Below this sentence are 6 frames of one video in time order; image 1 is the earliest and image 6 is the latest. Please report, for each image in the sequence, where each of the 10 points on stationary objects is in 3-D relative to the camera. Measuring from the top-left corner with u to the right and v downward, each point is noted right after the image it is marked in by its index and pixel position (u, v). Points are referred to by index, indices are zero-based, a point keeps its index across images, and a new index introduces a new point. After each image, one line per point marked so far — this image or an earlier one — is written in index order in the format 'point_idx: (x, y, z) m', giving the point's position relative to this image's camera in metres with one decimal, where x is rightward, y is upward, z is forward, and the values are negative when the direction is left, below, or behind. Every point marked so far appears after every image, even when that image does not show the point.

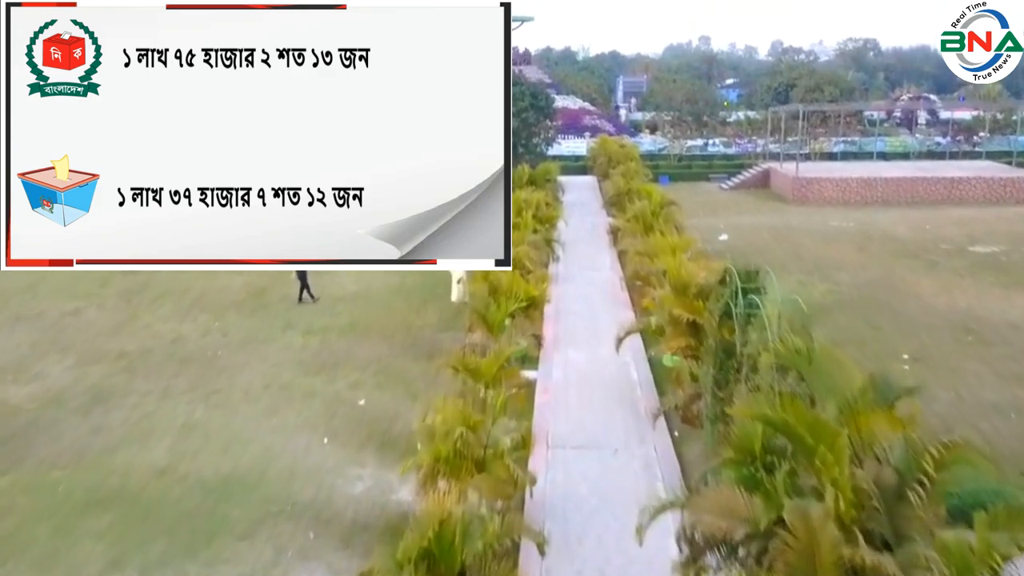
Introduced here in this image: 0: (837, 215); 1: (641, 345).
0: (+7.1, +1.6, +19.1) m
1: (+1.4, -0.6, +9.2) m
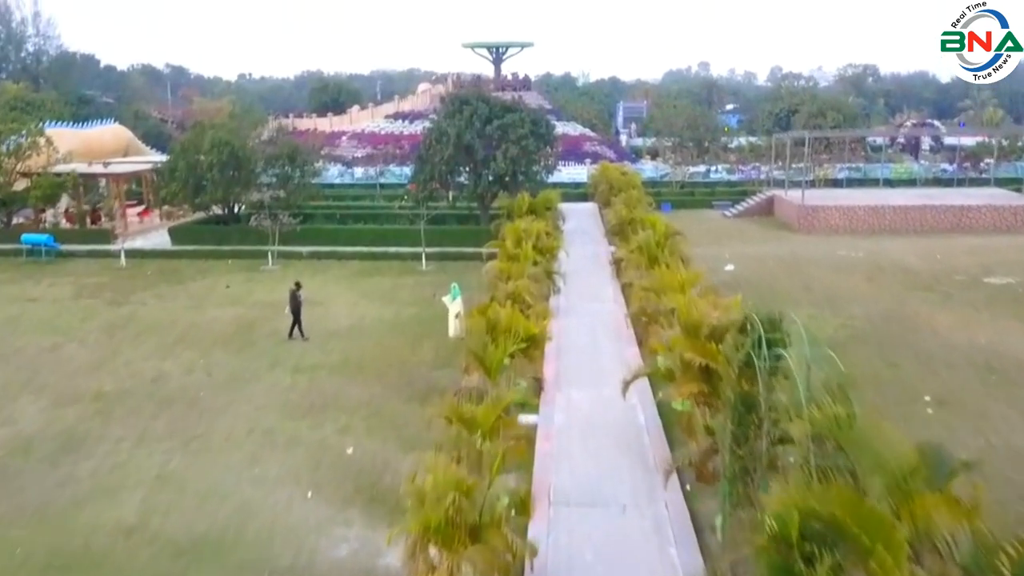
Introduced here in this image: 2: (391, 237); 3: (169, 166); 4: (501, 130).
0: (+7.1, +0.9, +18.6) m
1: (+1.4, -1.0, +8.7) m
2: (-2.5, +1.1, +18.4) m
3: (-7.2, +2.6, +18.5) m
4: (-0.2, +3.2, +18.0) m
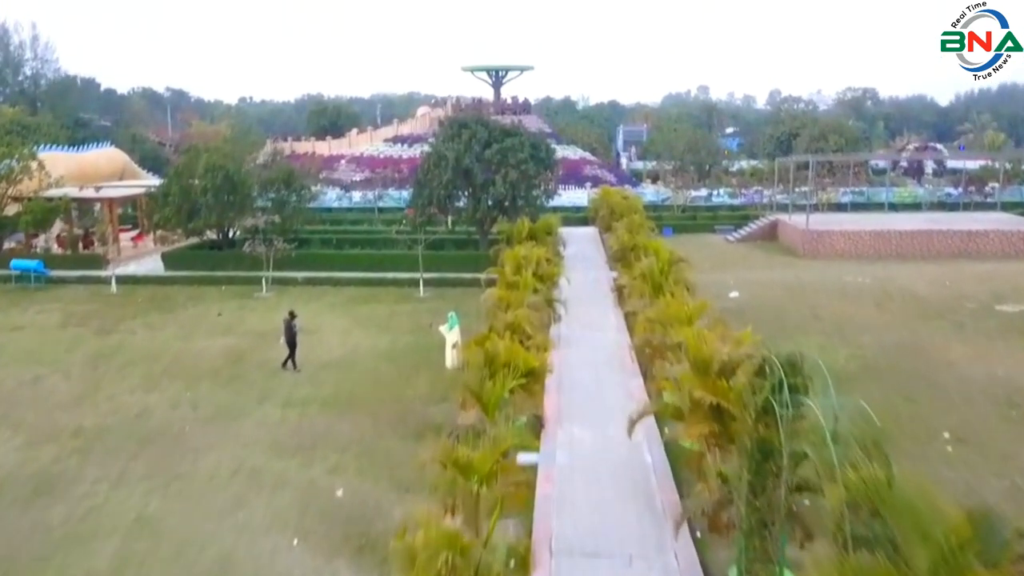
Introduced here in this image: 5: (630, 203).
0: (+7.0, +0.4, +18.2) m
1: (+1.3, -1.3, +8.3) m
2: (-2.5, +0.5, +18.0) m
3: (-7.2, +2.0, +18.2) m
4: (-0.2, +2.7, +17.7) m
5: (+2.7, +1.9, +19.8) m
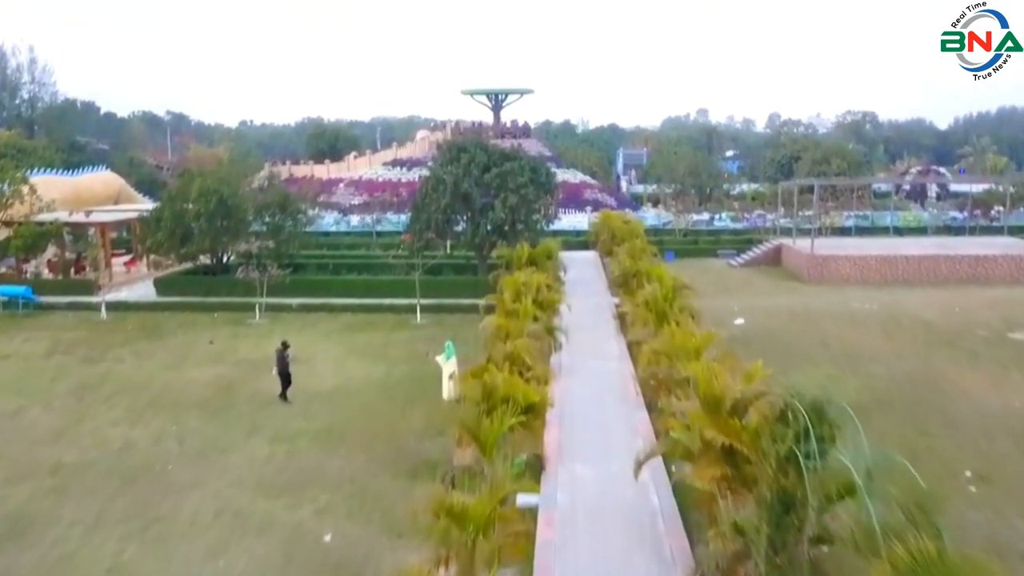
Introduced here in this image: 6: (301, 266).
0: (+7.0, -0.2, +17.9) m
1: (+1.3, -1.6, +7.8) m
2: (-2.5, 0.0, +17.7) m
3: (-7.2, +1.5, +17.8) m
4: (-0.3, +2.2, +17.4) m
5: (+2.7, +1.3, +19.4) m
6: (-4.7, +0.5, +19.5) m
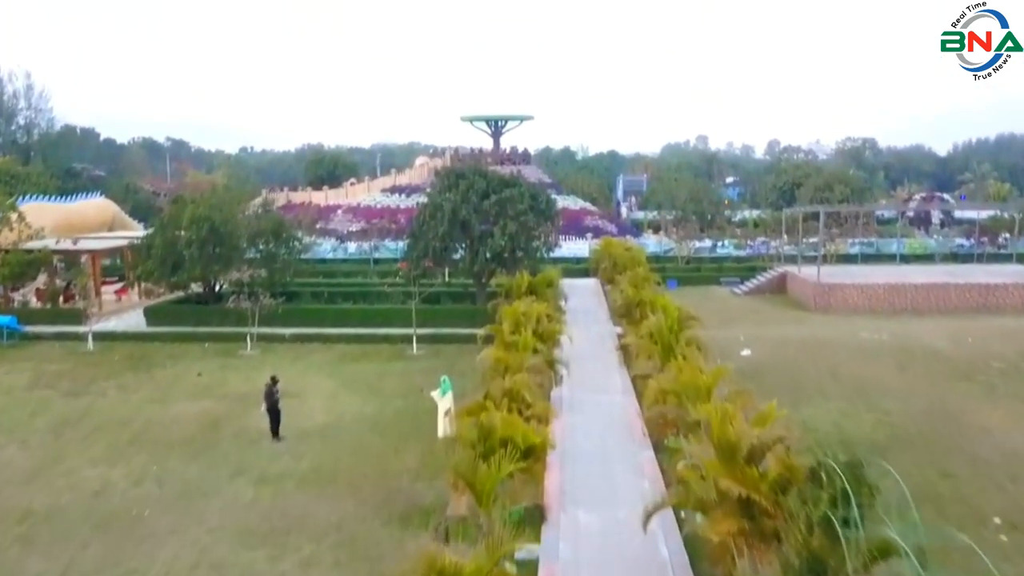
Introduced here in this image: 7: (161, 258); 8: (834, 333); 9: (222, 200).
0: (+7.0, -0.7, +17.4) m
1: (+1.3, -1.9, +7.3) m
2: (-2.6, -0.6, +17.2) m
3: (-7.3, +0.9, +17.4) m
4: (-0.3, +1.6, +17.0) m
5: (+2.6, +0.7, +19.0) m
6: (-4.7, -0.1, +19.0) m
7: (-6.9, +0.6, +17.2) m
8: (+6.1, -0.9, +16.7) m
9: (-5.7, +1.7, +17.1) m
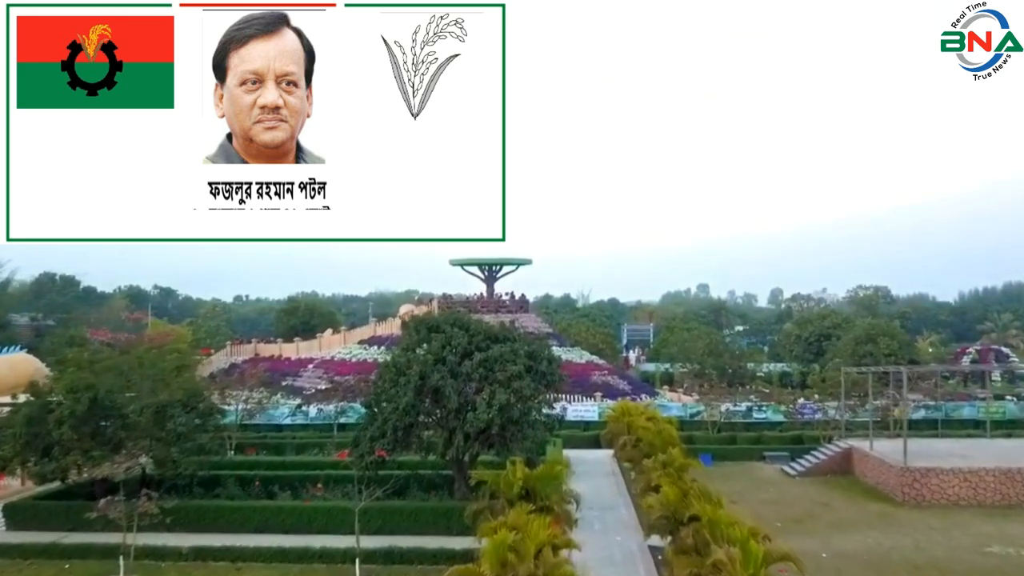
0: (+6.9, -3.5, +12.7) m
1: (+1.2, -2.9, +2.6) m
2: (-2.7, -3.3, +12.5) m
3: (-7.4, -1.9, +13.0) m
4: (-0.4, -1.1, +12.7) m
5: (+2.5, -2.3, +14.5) m
6: (-4.8, -3.2, +14.4) m
7: (-7.0, -2.2, +12.7) m
8: (+6.0, -3.5, +12.0) m
9: (-5.8, -1.0, +12.9) m
